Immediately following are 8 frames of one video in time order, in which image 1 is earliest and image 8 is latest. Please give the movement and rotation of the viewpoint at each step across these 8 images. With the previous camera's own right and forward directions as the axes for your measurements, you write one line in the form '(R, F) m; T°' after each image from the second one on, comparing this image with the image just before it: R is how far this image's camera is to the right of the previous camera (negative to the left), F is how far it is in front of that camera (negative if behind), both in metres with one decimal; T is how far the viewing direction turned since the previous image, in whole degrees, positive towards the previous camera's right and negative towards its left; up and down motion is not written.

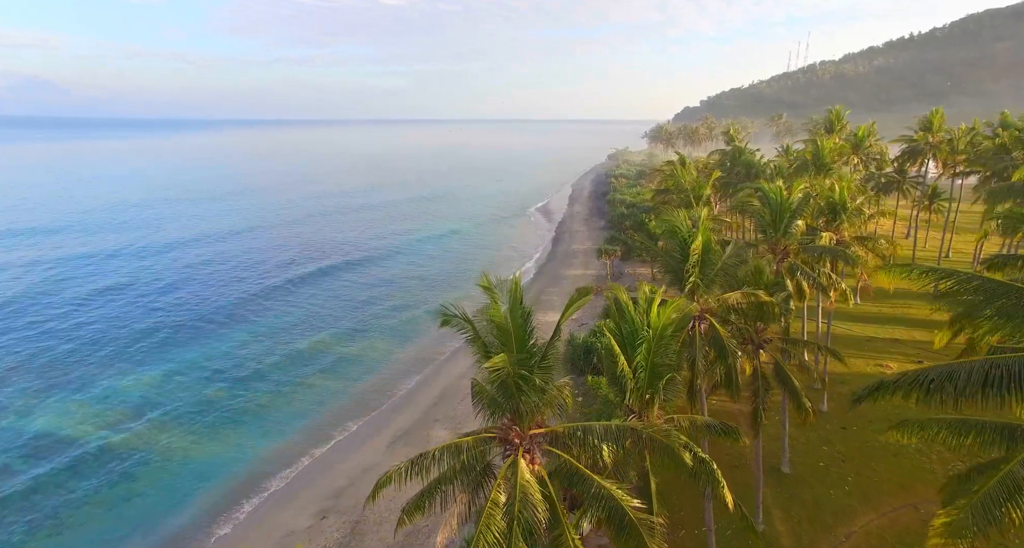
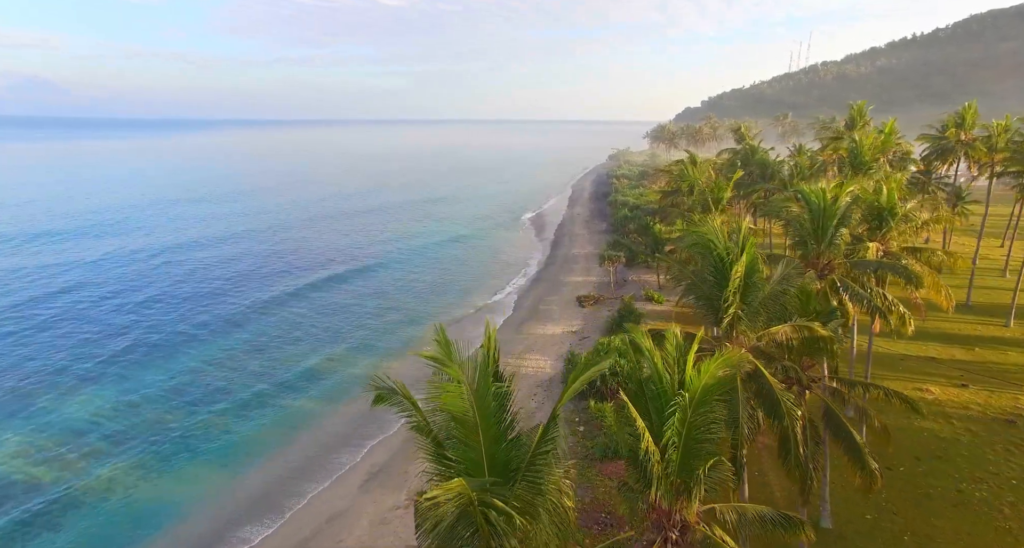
(+0.3, +3.1) m; 0°
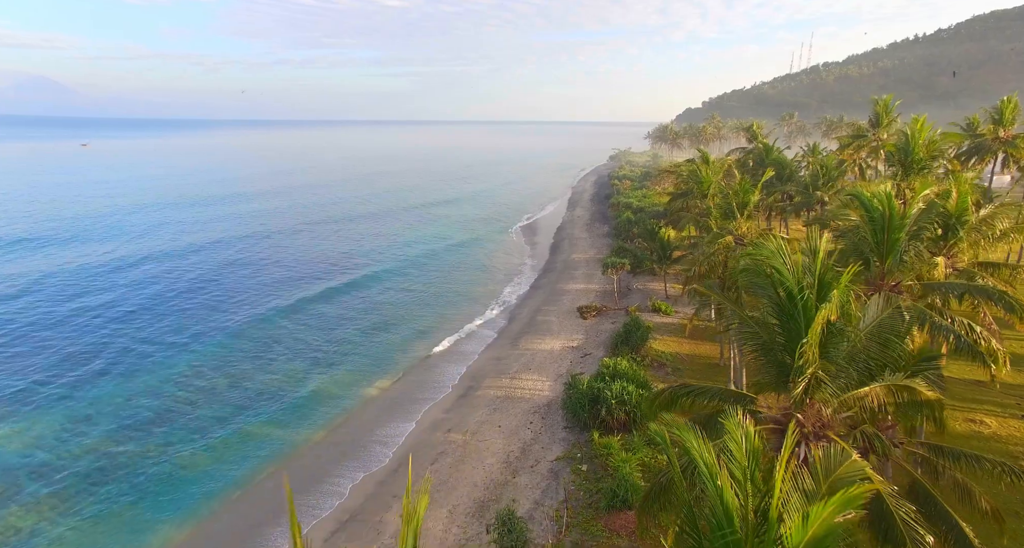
(+0.3, +3.1) m; 0°
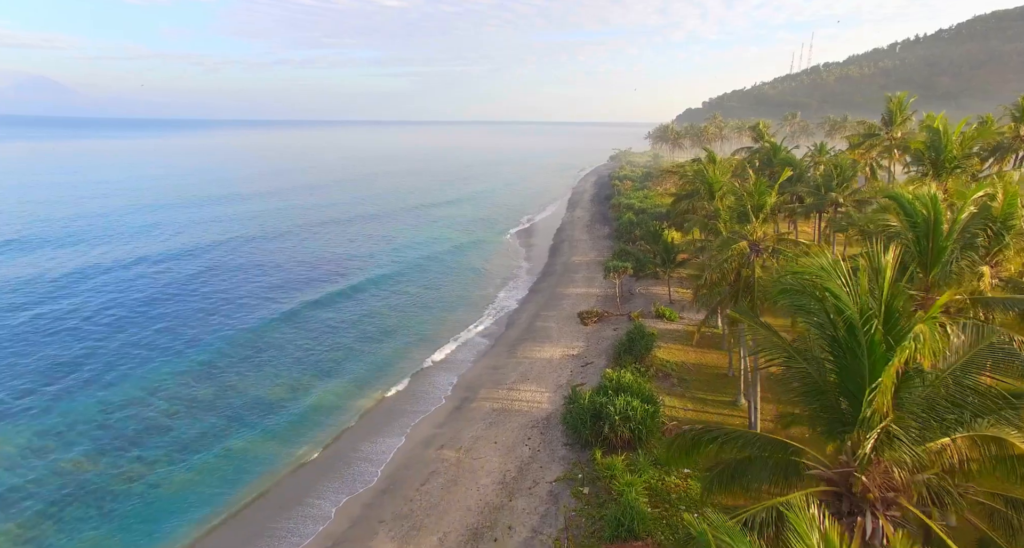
(+0.1, +1.5) m; 0°
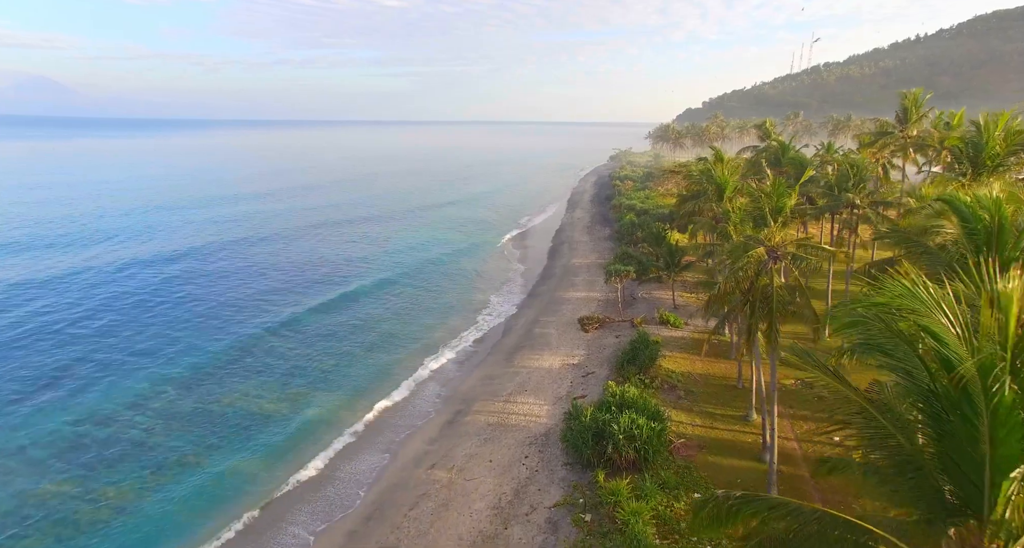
(+0.1, +1.5) m; 0°
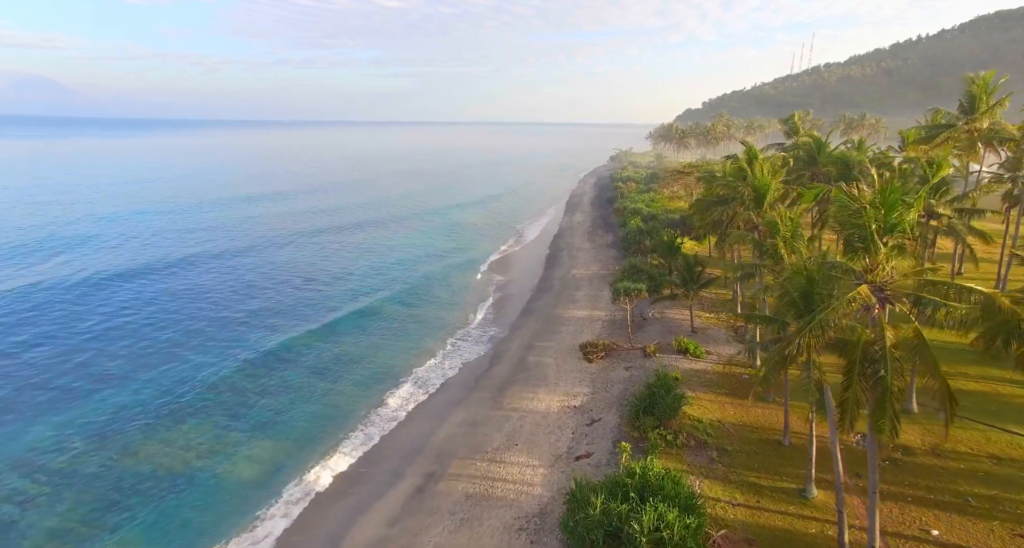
(+0.5, +5.4) m; 0°
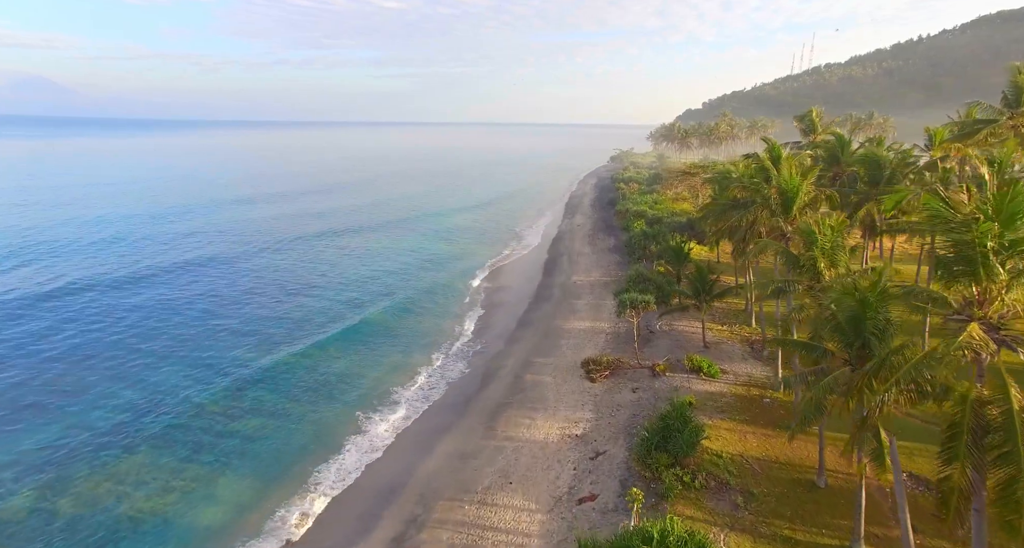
(+0.2, +2.7) m; 0°
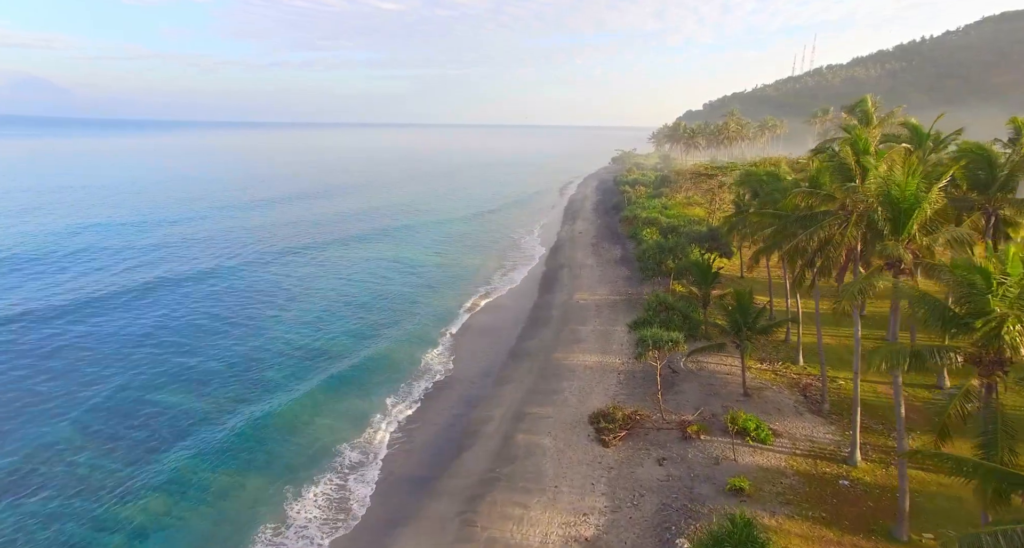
(+0.4, +6.2) m; 0°
